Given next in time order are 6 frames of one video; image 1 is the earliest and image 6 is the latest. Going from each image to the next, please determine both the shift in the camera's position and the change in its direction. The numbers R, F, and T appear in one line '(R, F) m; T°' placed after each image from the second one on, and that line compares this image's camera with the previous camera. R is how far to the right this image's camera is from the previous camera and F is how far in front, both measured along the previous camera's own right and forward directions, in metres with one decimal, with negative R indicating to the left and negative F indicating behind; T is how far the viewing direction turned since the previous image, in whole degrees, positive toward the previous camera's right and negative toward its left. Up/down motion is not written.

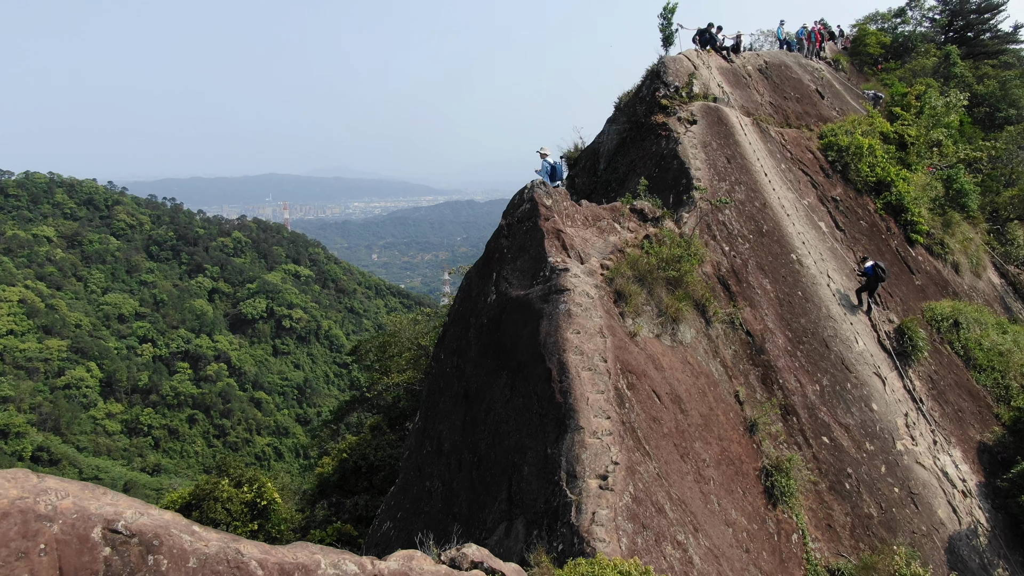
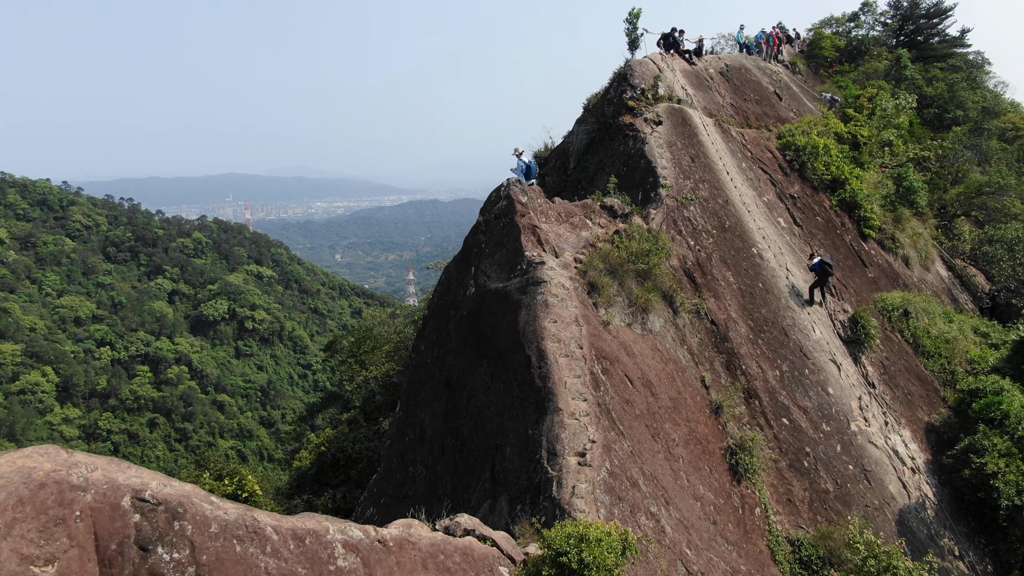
(-0.1, -0.3) m; +3°
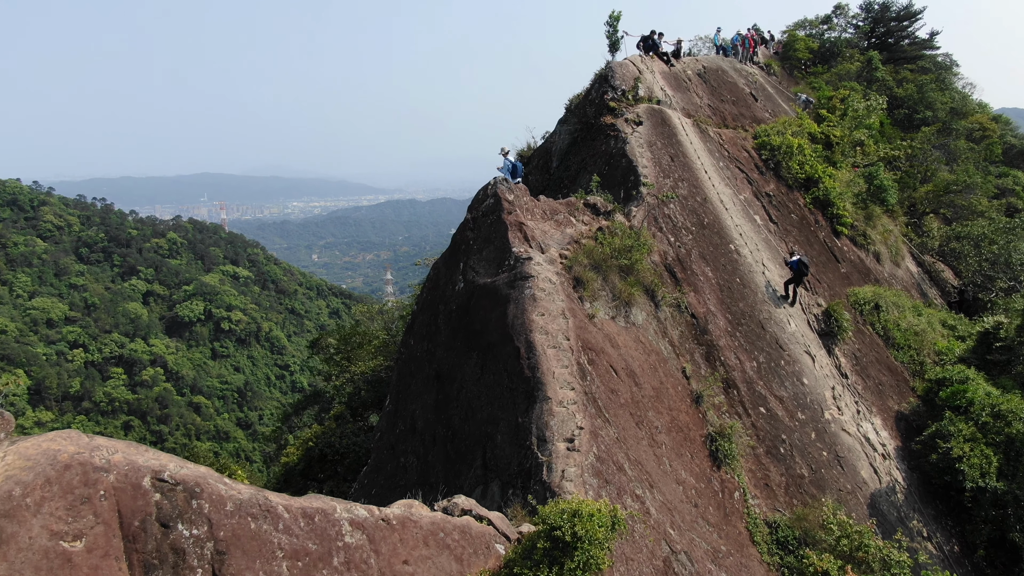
(-0.1, -0.2) m; +2°
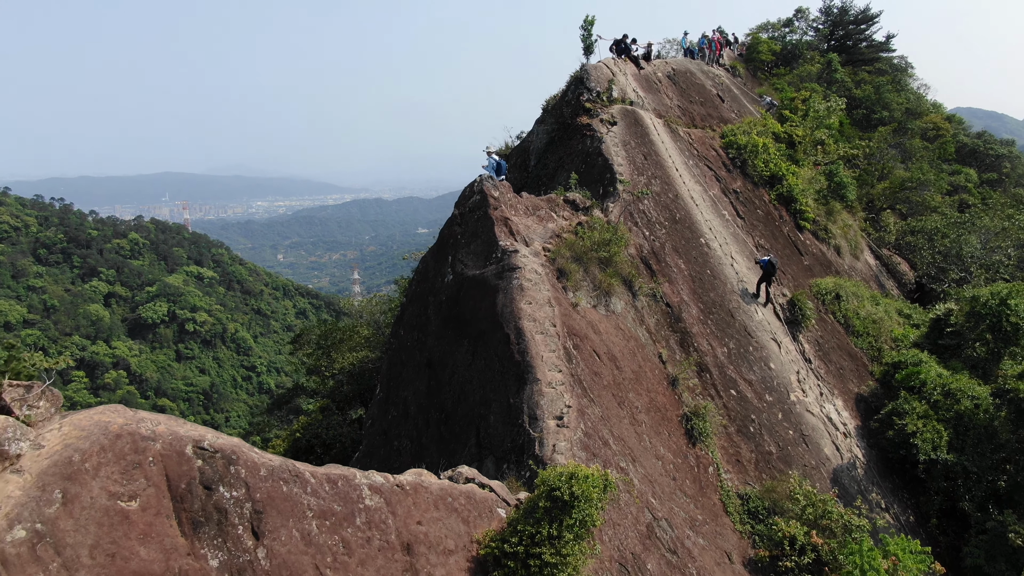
(-0.2, -0.4) m; +3°
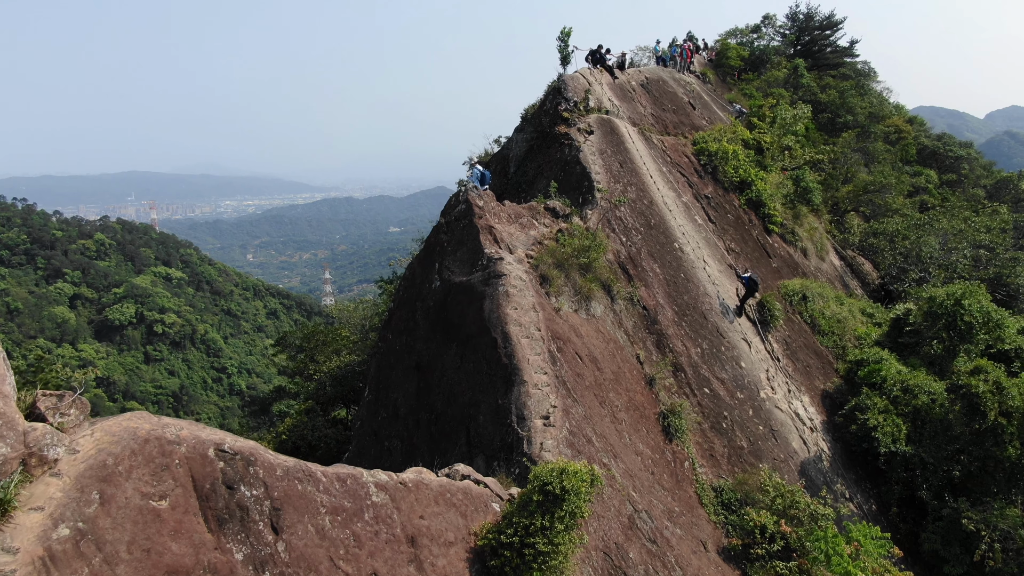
(-0.2, -0.4) m; +3°
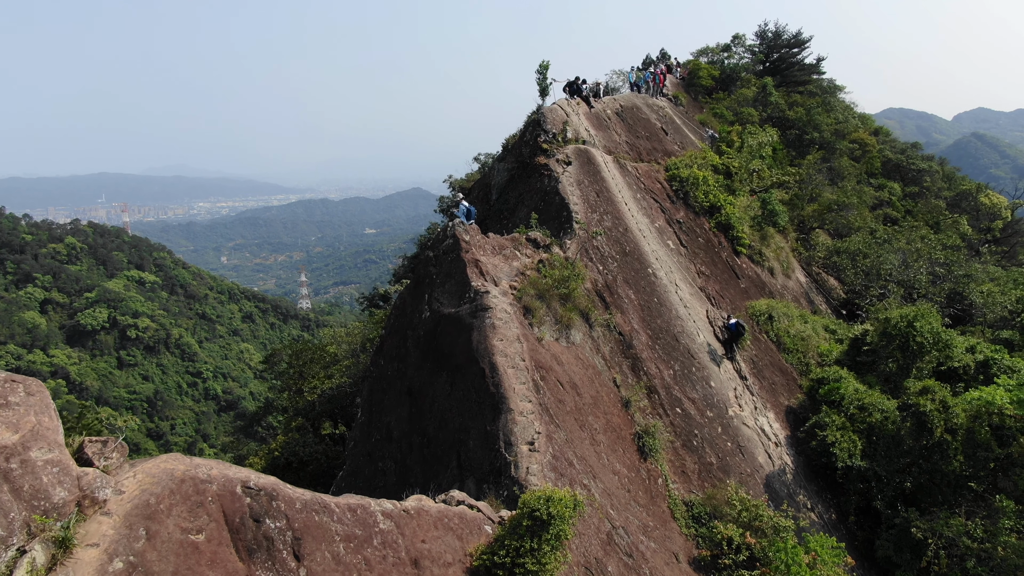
(-0.2, -0.6) m; +2°
